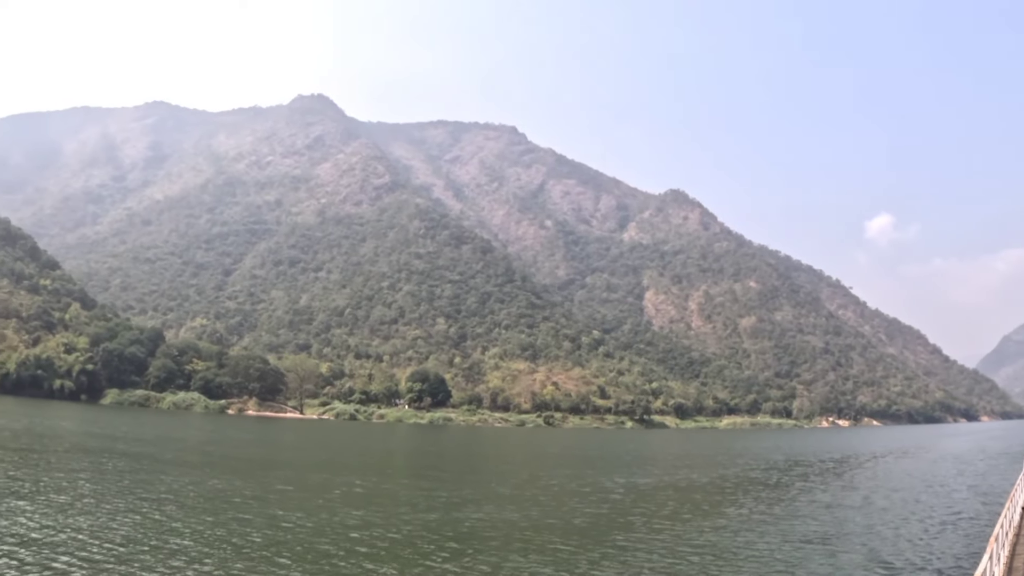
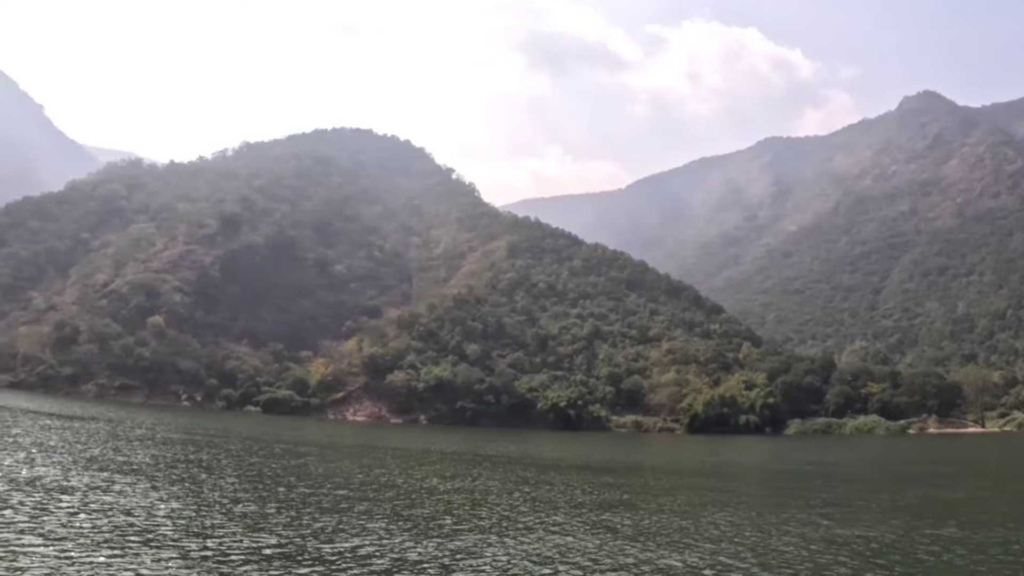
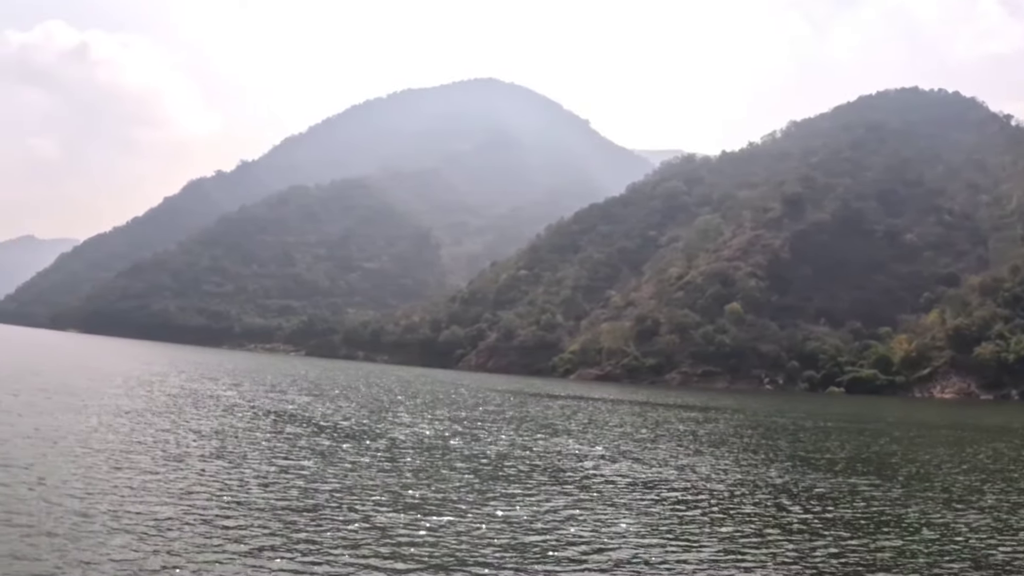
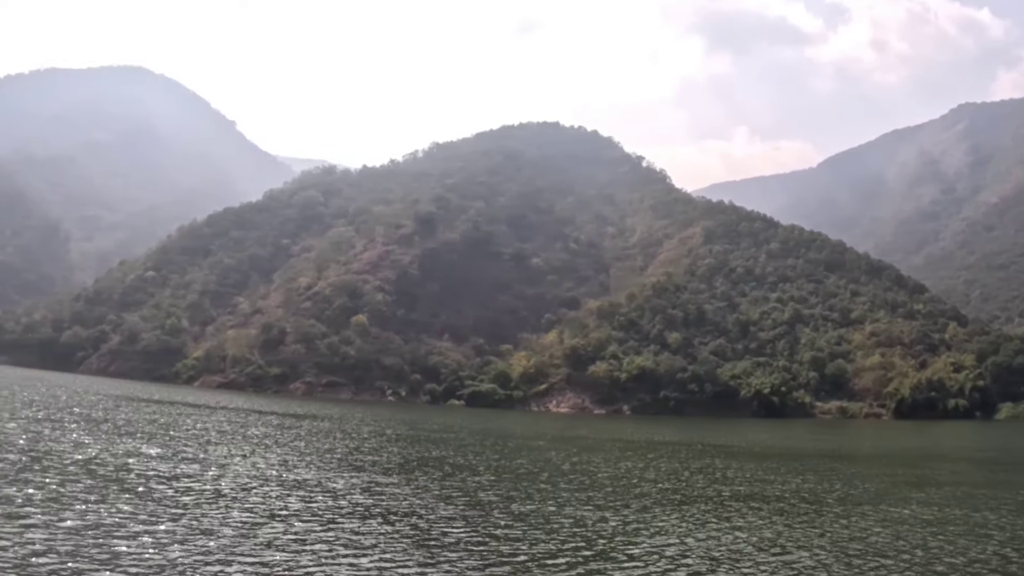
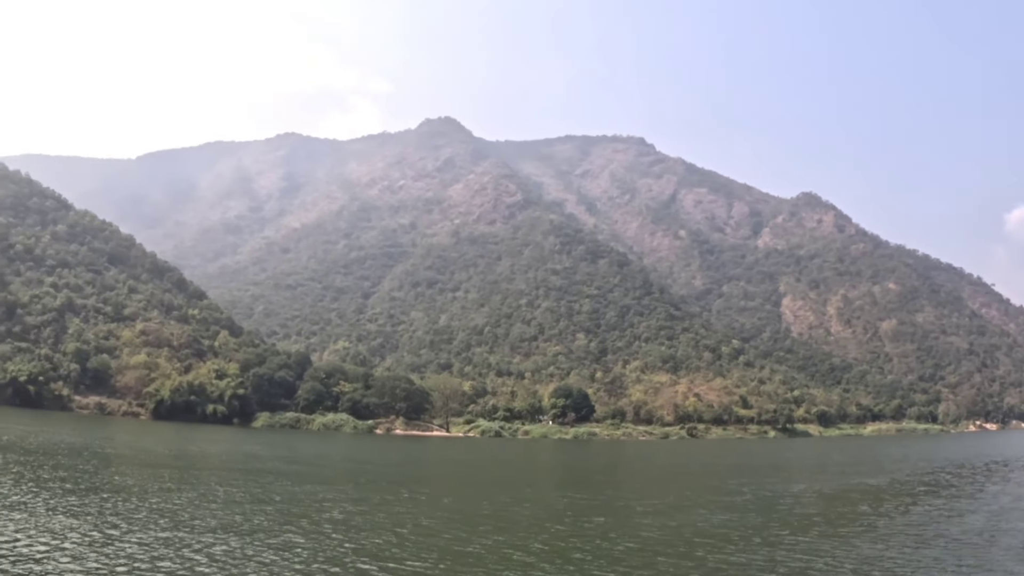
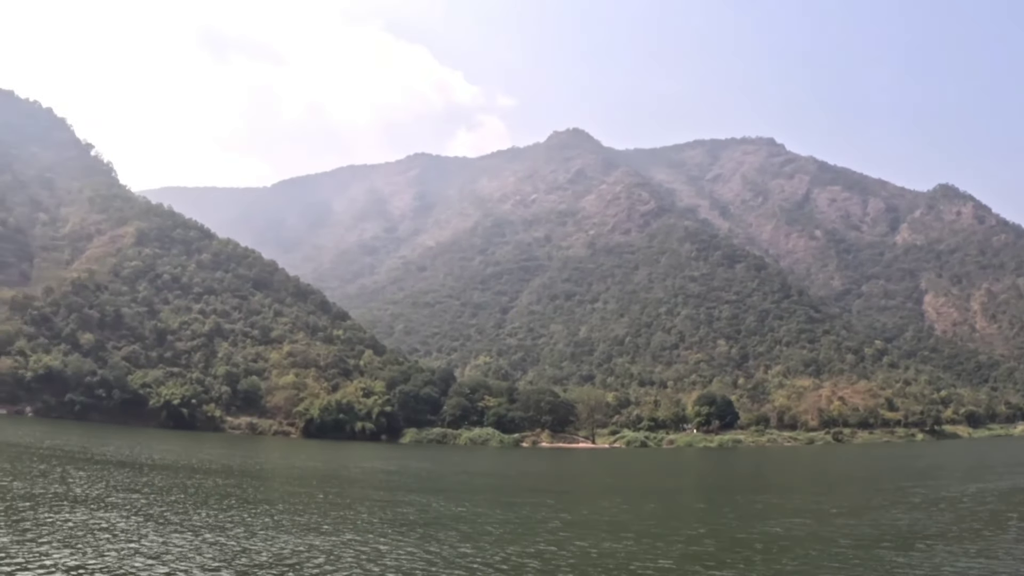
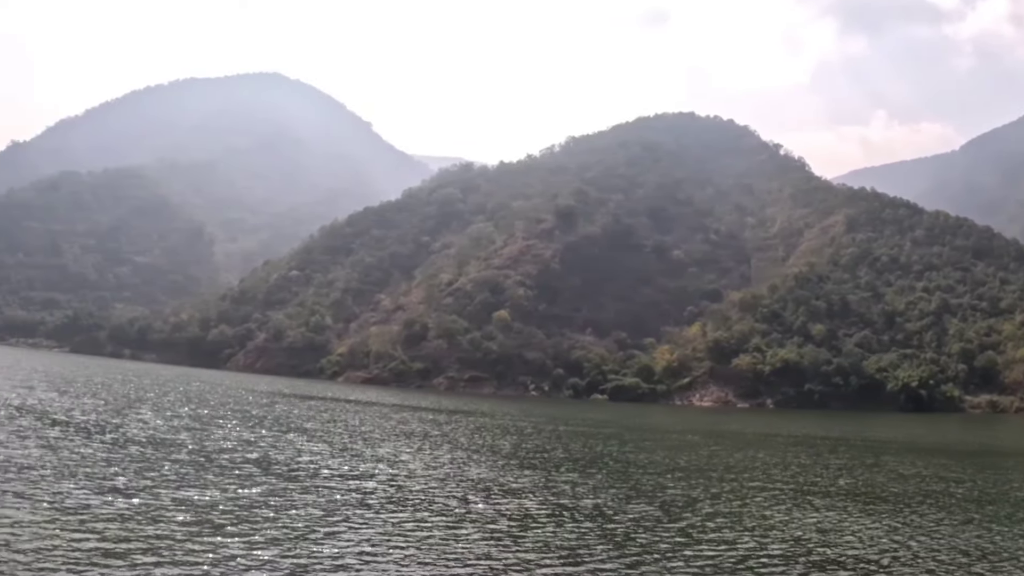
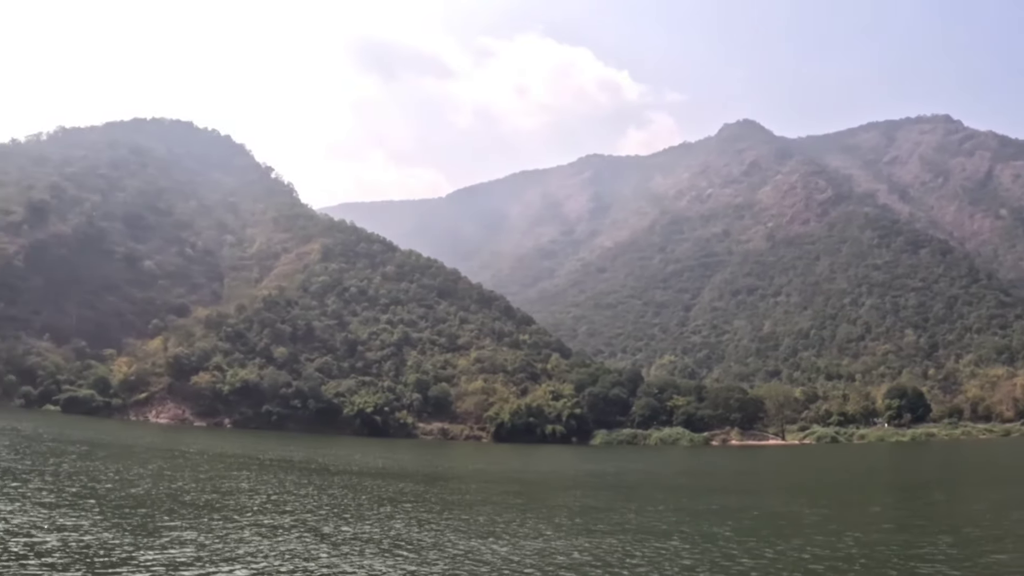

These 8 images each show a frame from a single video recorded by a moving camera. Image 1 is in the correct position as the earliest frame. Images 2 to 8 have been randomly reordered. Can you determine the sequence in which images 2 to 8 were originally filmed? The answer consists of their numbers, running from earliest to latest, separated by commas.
5, 6, 8, 2, 4, 7, 3
